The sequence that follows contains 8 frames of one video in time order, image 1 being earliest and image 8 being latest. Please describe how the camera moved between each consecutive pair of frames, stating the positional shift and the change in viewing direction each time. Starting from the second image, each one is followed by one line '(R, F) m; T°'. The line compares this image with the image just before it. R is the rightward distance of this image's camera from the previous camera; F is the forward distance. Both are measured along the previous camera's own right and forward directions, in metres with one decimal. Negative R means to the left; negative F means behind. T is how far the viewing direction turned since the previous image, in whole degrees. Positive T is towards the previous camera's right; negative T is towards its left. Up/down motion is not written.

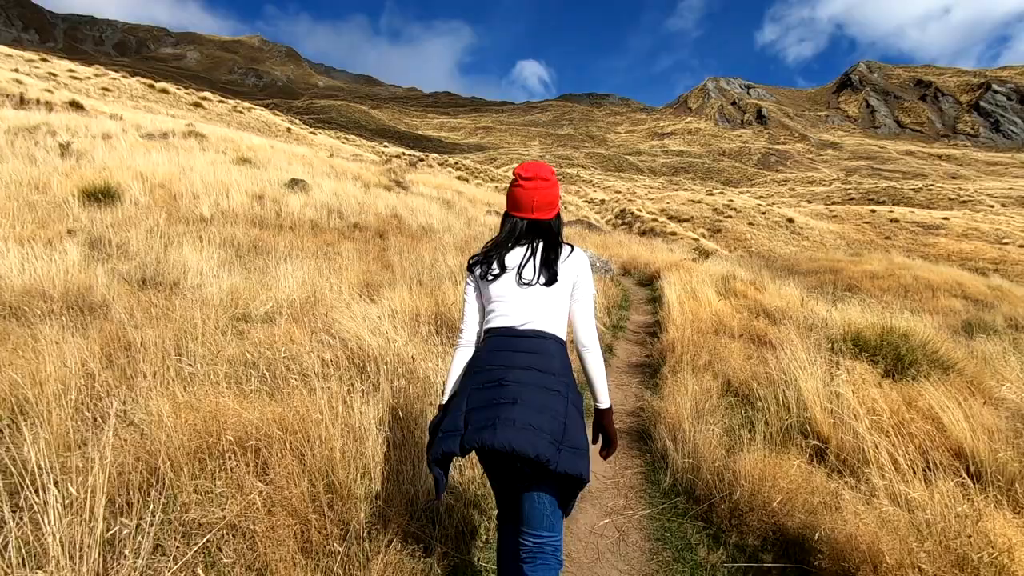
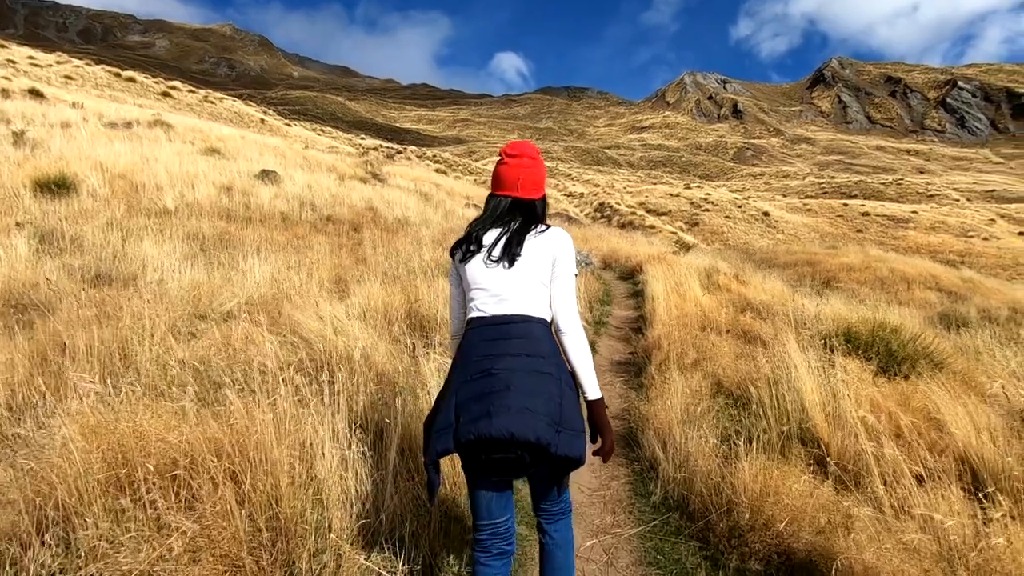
(0.0, +0.3) m; +2°
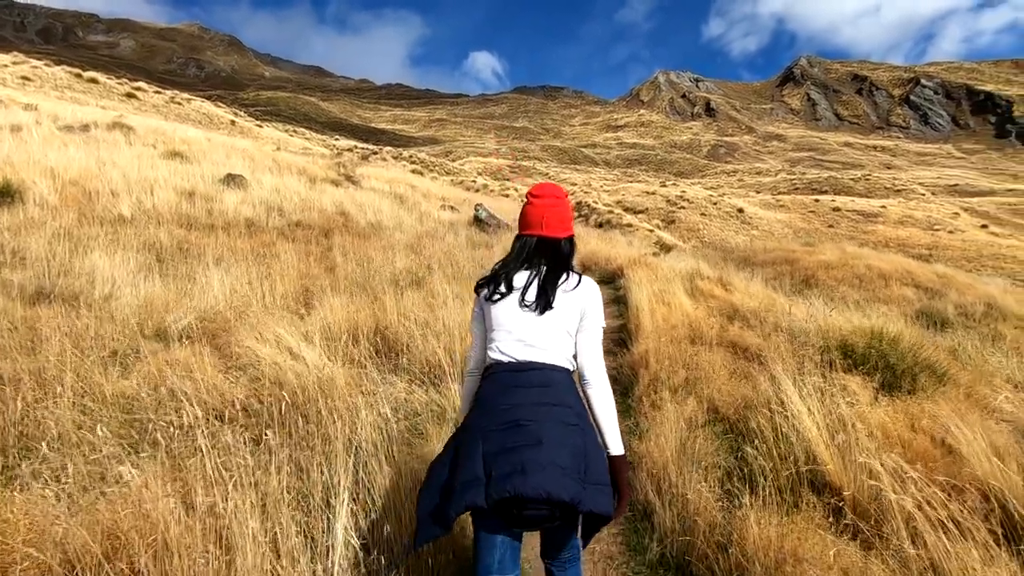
(0.0, +0.4) m; +2°
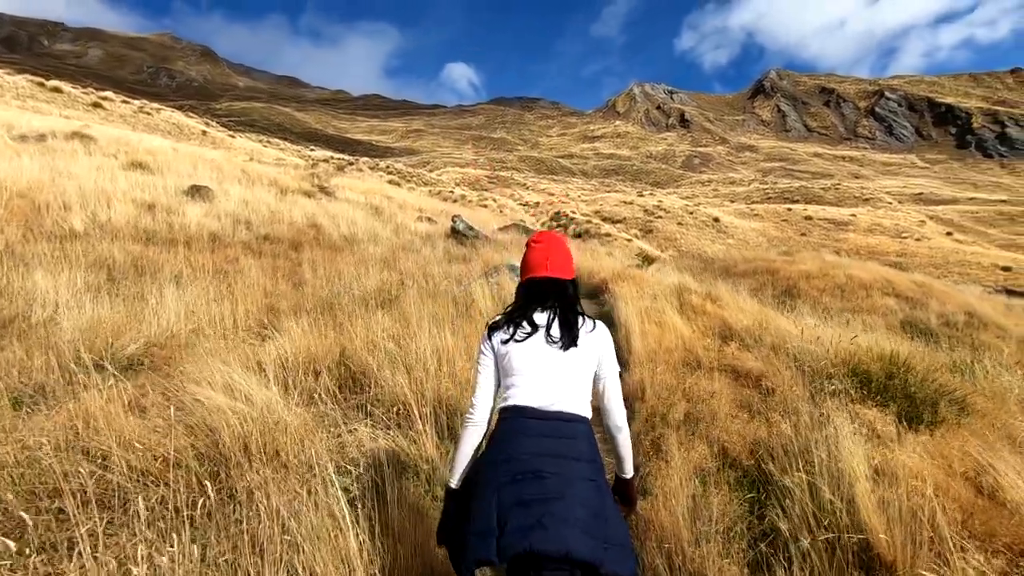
(0.0, +0.4) m; +2°
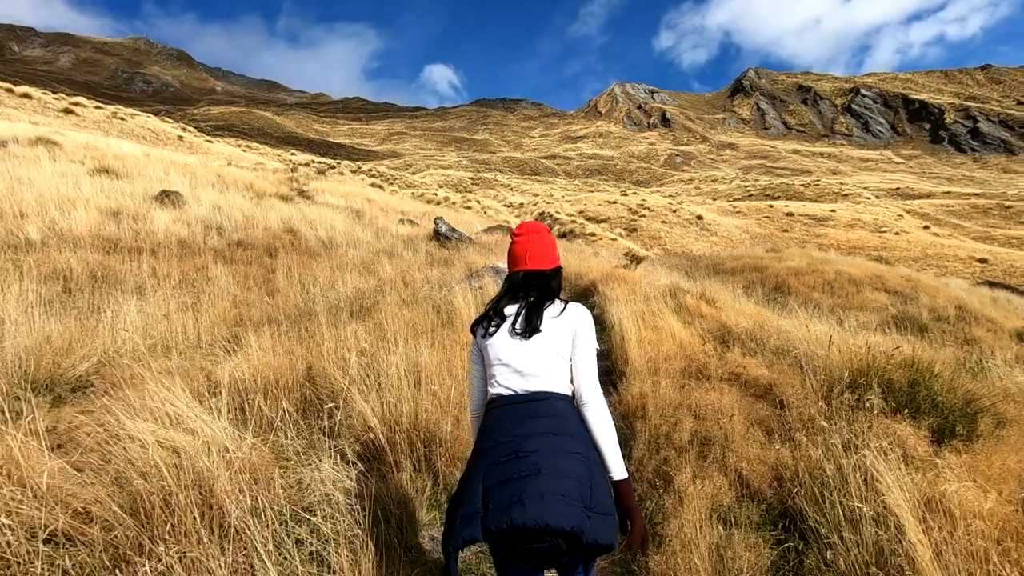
(0.0, +0.4) m; +2°
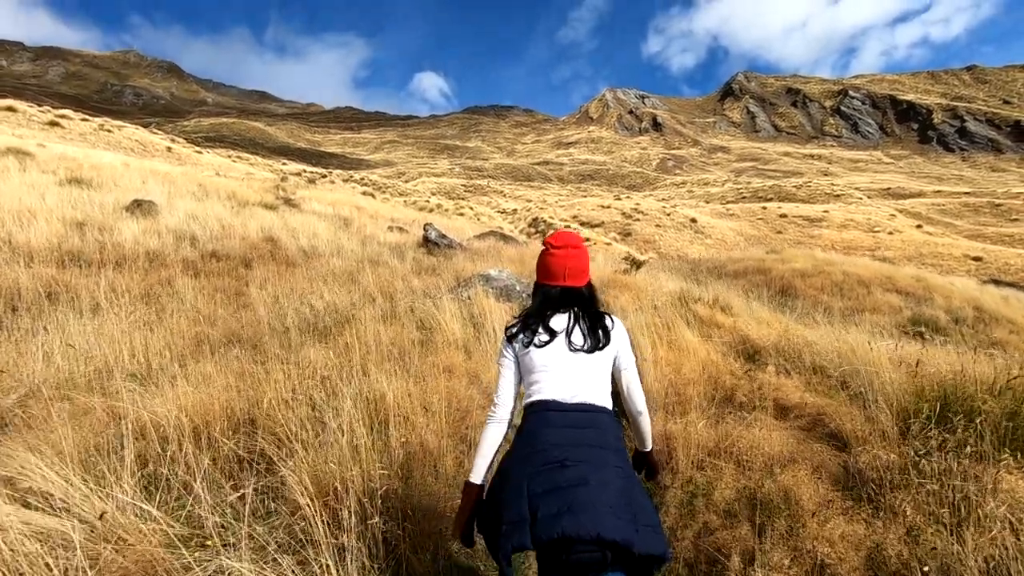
(0.0, +0.7) m; +1°
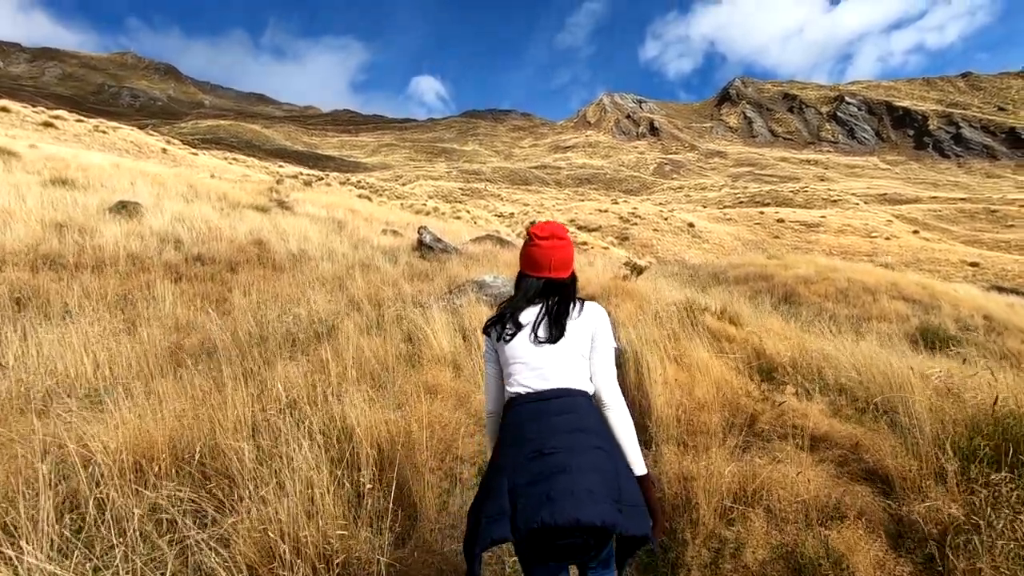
(0.0, +0.4) m; 0°
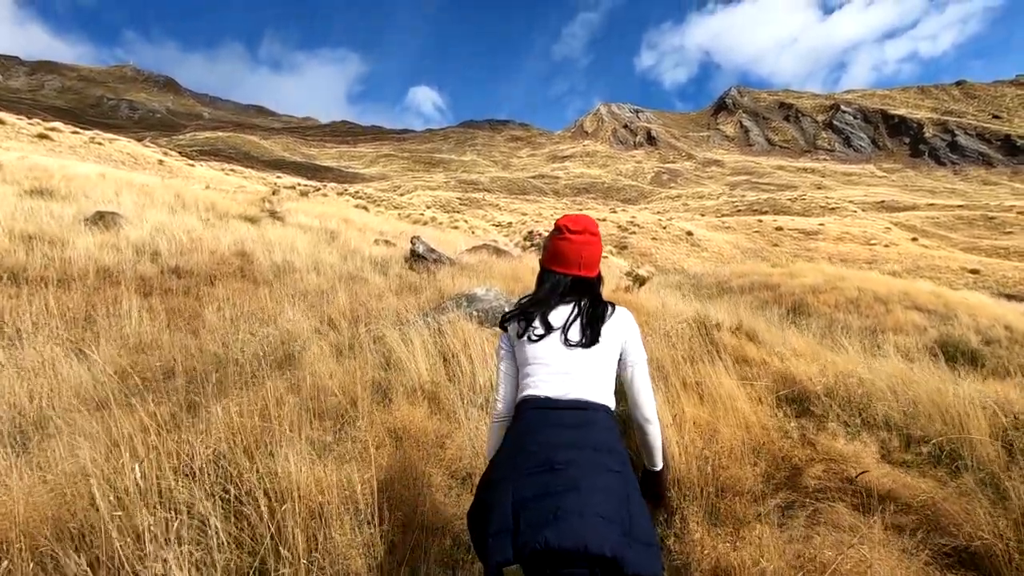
(+0.1, +0.6) m; 0°
